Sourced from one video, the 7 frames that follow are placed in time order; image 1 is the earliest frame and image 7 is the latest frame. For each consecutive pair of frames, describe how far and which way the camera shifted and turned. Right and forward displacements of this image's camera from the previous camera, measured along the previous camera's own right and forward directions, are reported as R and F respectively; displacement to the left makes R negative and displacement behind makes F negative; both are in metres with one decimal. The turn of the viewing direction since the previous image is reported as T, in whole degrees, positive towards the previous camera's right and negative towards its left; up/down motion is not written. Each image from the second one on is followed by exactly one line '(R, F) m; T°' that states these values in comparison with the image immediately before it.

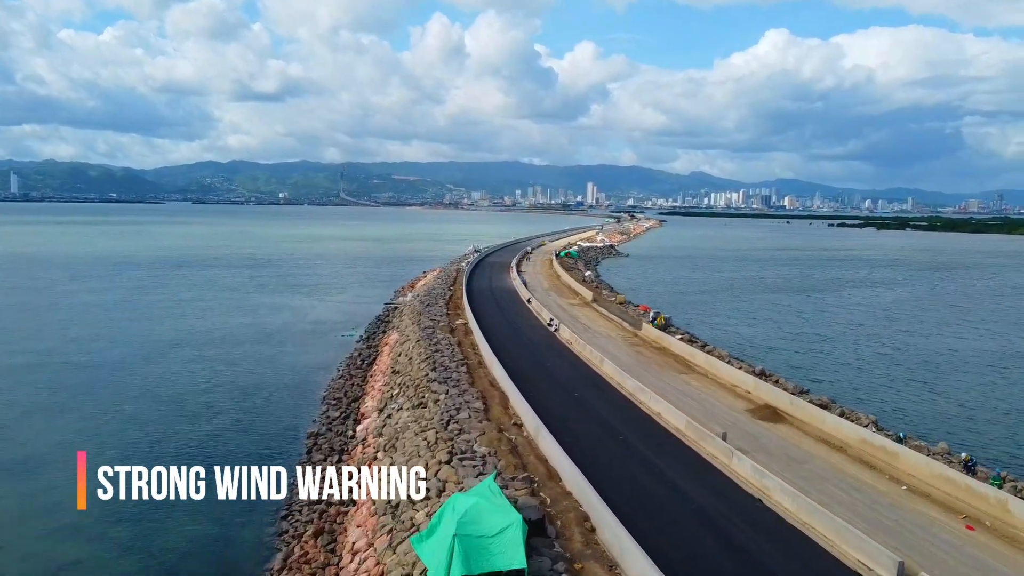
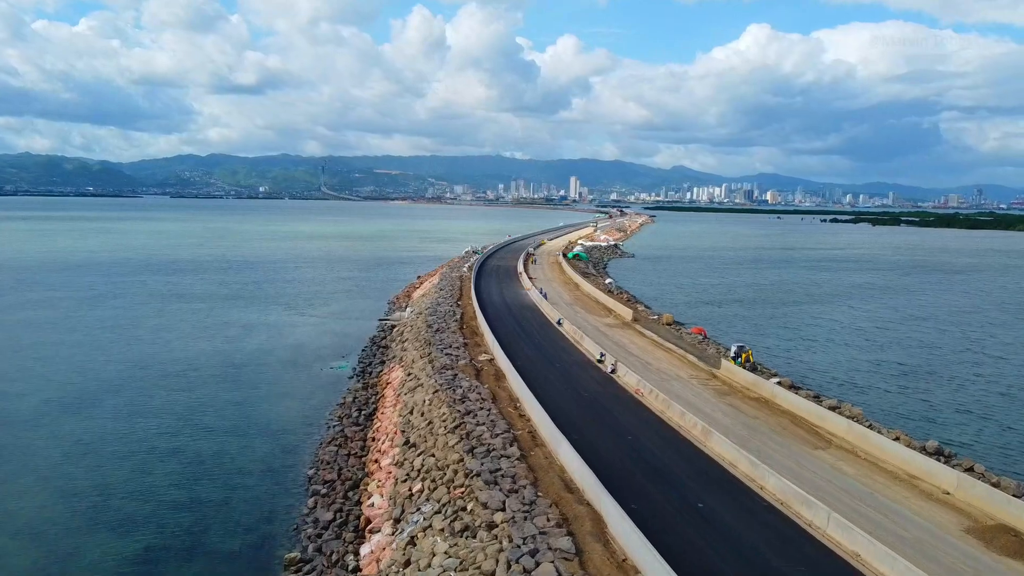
(-1.1, +4.6) m; +1°
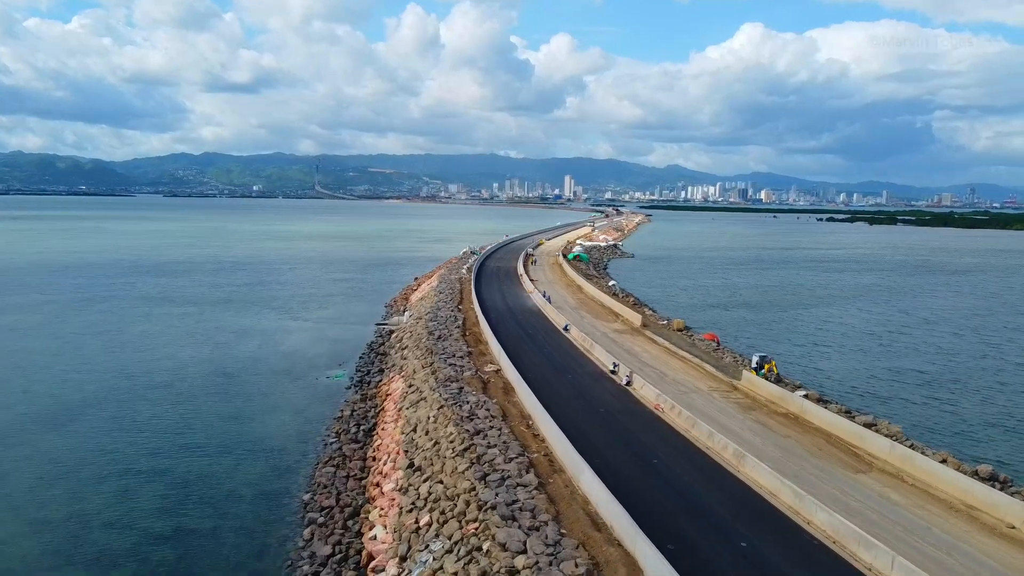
(-0.3, +0.9) m; 0°
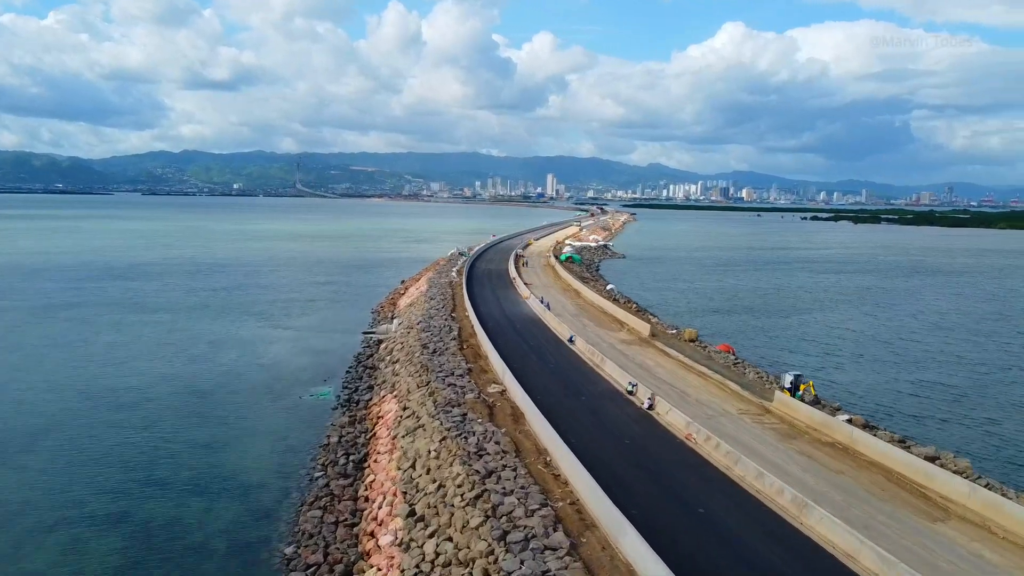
(-0.4, +1.5) m; +1°
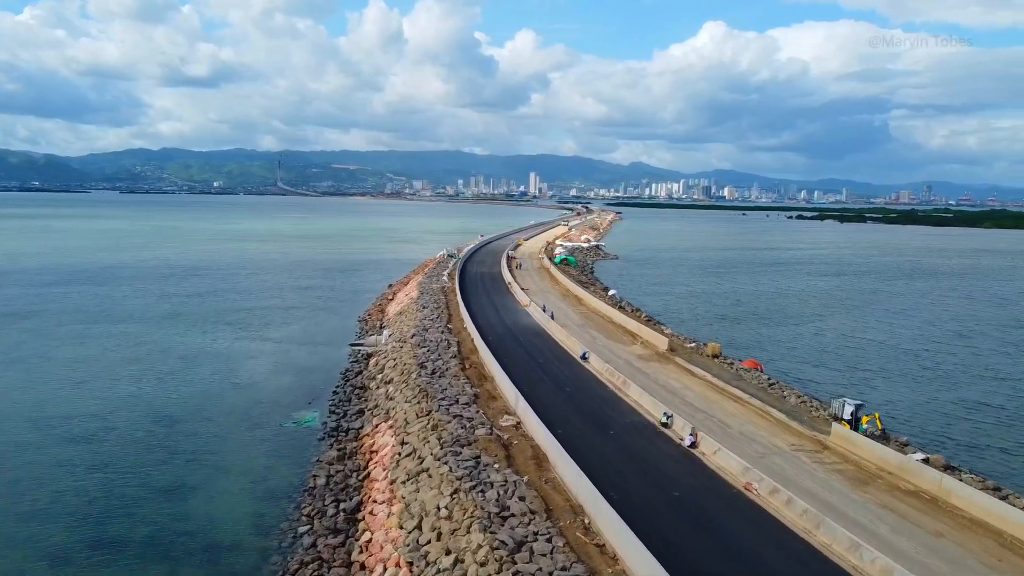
(-0.5, +1.9) m; +1°
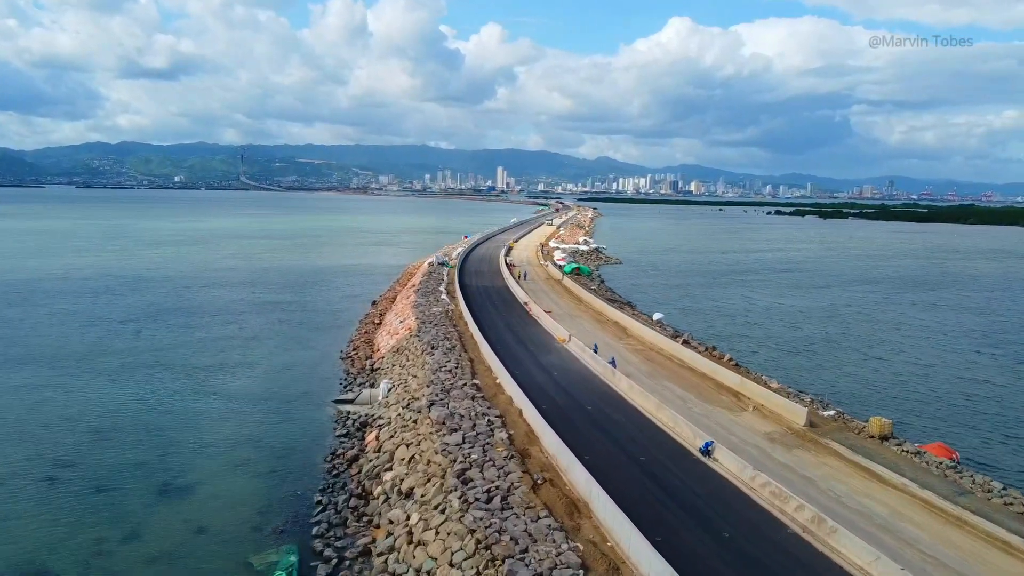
(-1.5, +5.9) m; +2°
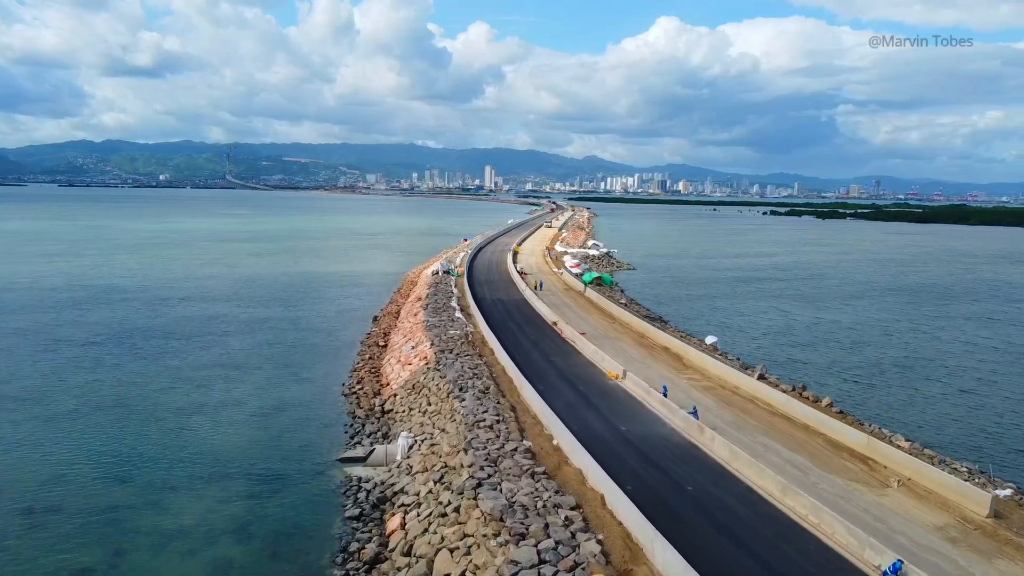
(-1.1, +3.4) m; +1°
